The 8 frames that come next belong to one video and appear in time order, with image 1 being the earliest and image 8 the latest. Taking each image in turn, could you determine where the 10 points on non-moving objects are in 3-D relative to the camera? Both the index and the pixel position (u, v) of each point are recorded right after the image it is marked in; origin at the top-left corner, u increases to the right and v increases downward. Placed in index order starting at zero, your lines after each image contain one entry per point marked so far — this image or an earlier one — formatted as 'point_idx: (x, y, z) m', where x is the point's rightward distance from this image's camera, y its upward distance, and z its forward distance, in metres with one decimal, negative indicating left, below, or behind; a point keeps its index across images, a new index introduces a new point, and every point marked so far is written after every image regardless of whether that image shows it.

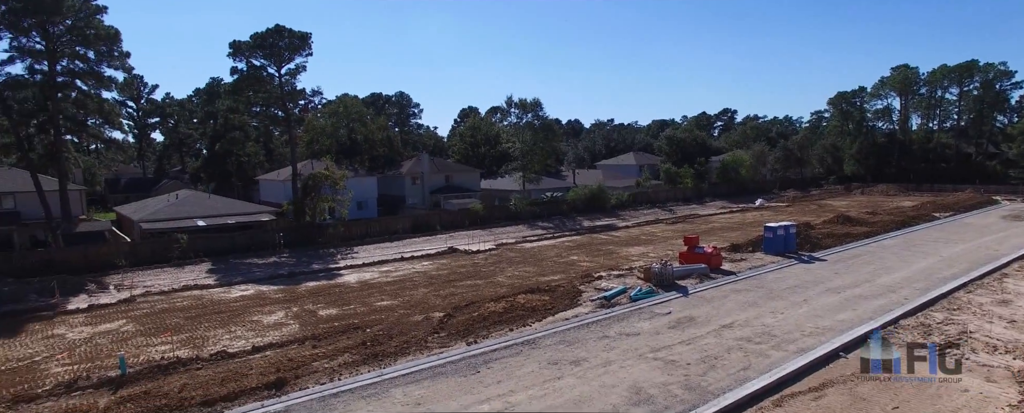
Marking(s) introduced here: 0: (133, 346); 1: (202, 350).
0: (-8.7, -3.2, +12.2) m
1: (-7.2, -3.3, +12.2) m
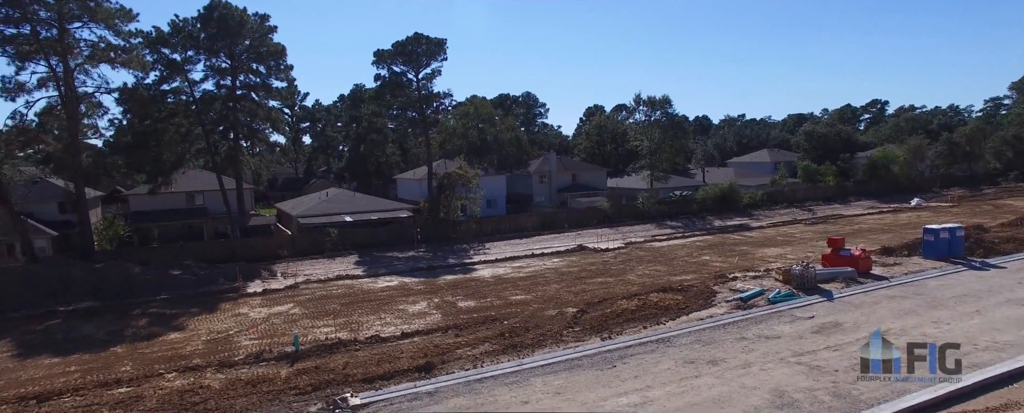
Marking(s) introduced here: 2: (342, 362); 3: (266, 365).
0: (-5.4, -3.1, +13.8) m
1: (-3.9, -3.2, +13.6) m
2: (-3.8, -3.6, +12.2) m
3: (-5.6, -3.6, +12.1) m
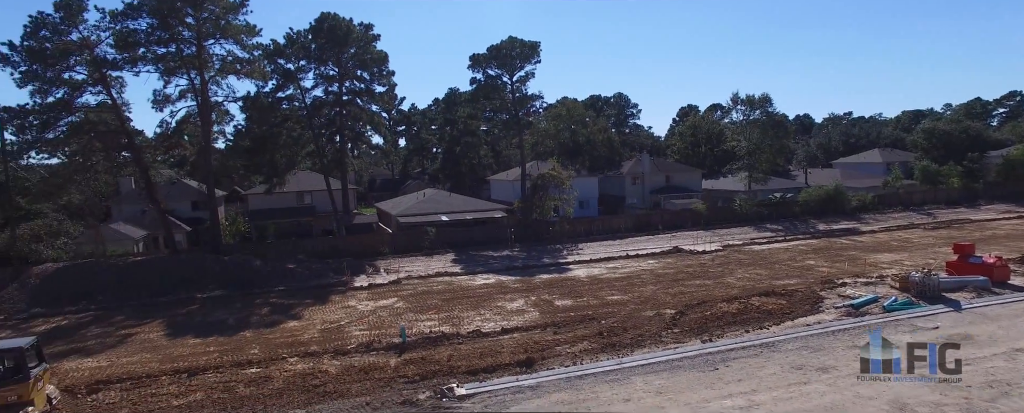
0: (-2.9, -3.1, +14.6) m
1: (-1.4, -3.2, +14.1) m
2: (-1.5, -3.5, +12.8) m
3: (-3.3, -3.6, +12.9) m
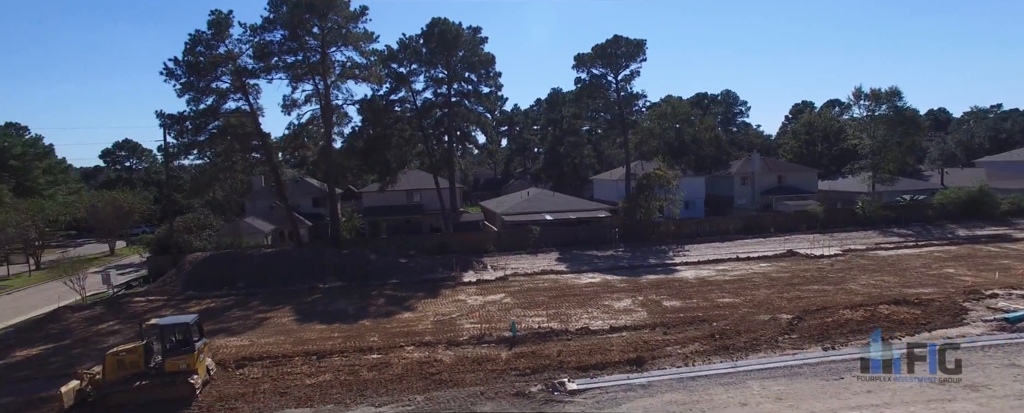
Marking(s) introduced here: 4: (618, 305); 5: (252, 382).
0: (0.0, -3.1, +15.0) m
1: (+1.4, -3.2, +14.3) m
2: (+1.1, -3.5, +13.0) m
3: (-0.6, -3.5, +13.4) m
4: (+2.9, -2.8, +15.1) m
5: (-6.7, -4.6, +13.5) m
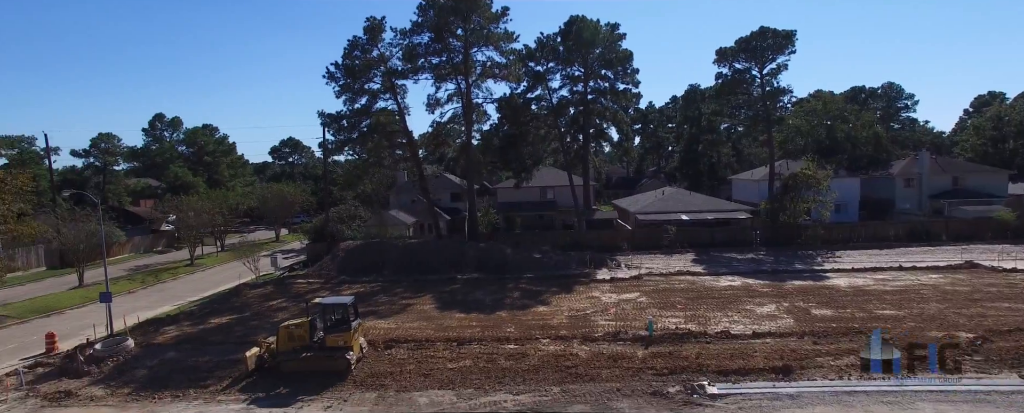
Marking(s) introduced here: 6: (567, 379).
0: (+3.7, -3.0, +14.9) m
1: (+5.0, -3.2, +13.9) m
2: (+4.4, -3.5, +12.7) m
3: (+2.8, -3.5, +13.4) m
4: (+6.6, -2.8, +14.4) m
5: (-3.2, -4.4, +14.7) m
6: (+1.3, -4.1, +12.4) m
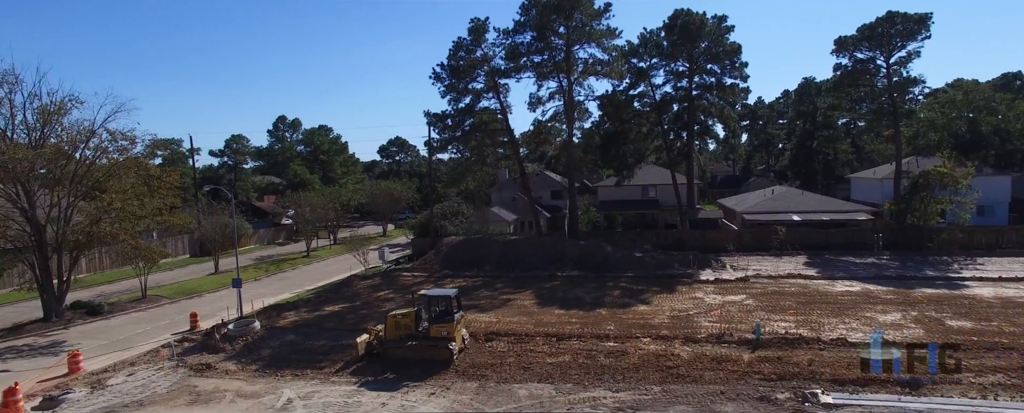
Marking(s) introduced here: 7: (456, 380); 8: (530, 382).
0: (+6.5, -3.0, +14.4) m
1: (+7.6, -3.2, +13.2) m
2: (+6.8, -3.5, +12.2) m
3: (+5.3, -3.5, +13.1) m
4: (+9.2, -2.8, +13.5) m
5: (-0.3, -4.3, +15.4) m
6: (+3.7, -4.0, +12.4) m
7: (-1.5, -4.6, +13.9) m
8: (+0.5, -4.4, +13.2) m
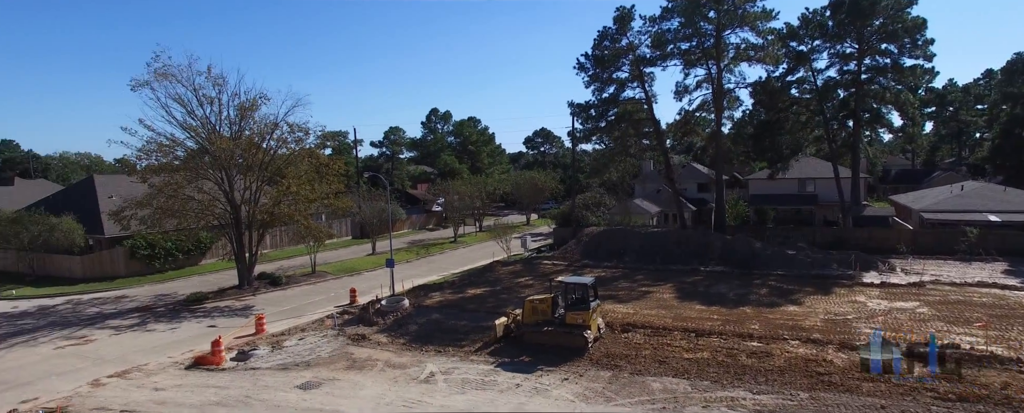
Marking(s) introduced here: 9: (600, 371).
0: (+10.0, -2.9, +12.8) m
1: (+10.8, -3.2, +11.4) m
2: (+9.7, -3.5, +10.6) m
3: (+8.5, -3.4, +11.9) m
4: (+12.4, -2.9, +11.2) m
5: (+3.6, -4.0, +15.6) m
6: (+6.7, -3.9, +11.6) m
7: (+2.2, -4.3, +14.4) m
8: (+3.9, -4.2, +13.3) m
9: (+2.4, -4.3, +14.1) m
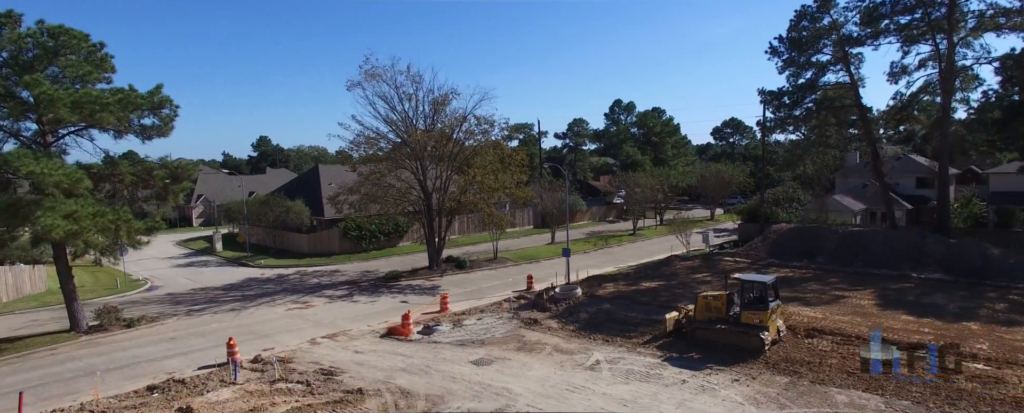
0: (+13.4, -3.0, +9.5) m
1: (+13.6, -3.2, +7.9) m
2: (+12.3, -3.5, +7.5) m
3: (+11.6, -3.3, +9.1) m
4: (+15.1, -3.0, +7.1) m
5: (+8.2, -3.8, +14.2) m
6: (+9.8, -3.8, +9.4) m
7: (+6.4, -4.1, +13.5) m
8: (+7.7, -4.0, +11.9) m
9: (+6.6, -4.1, +13.2) m
